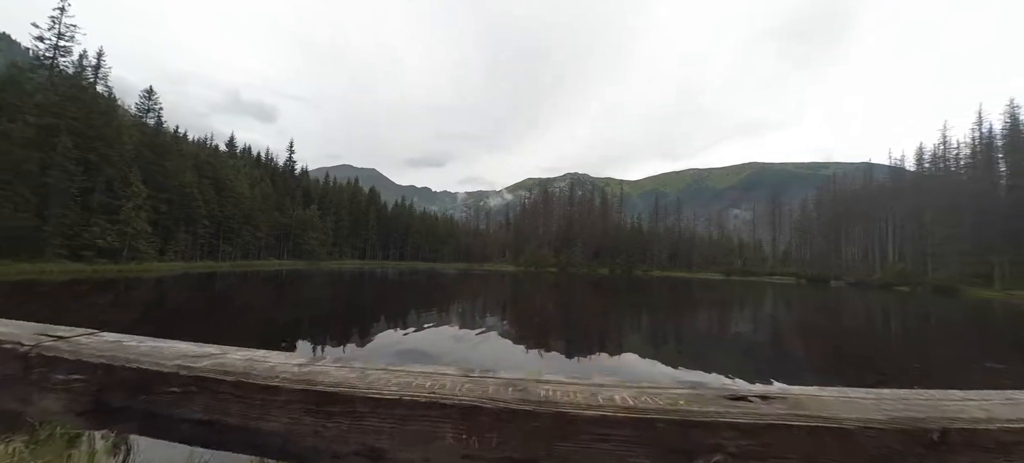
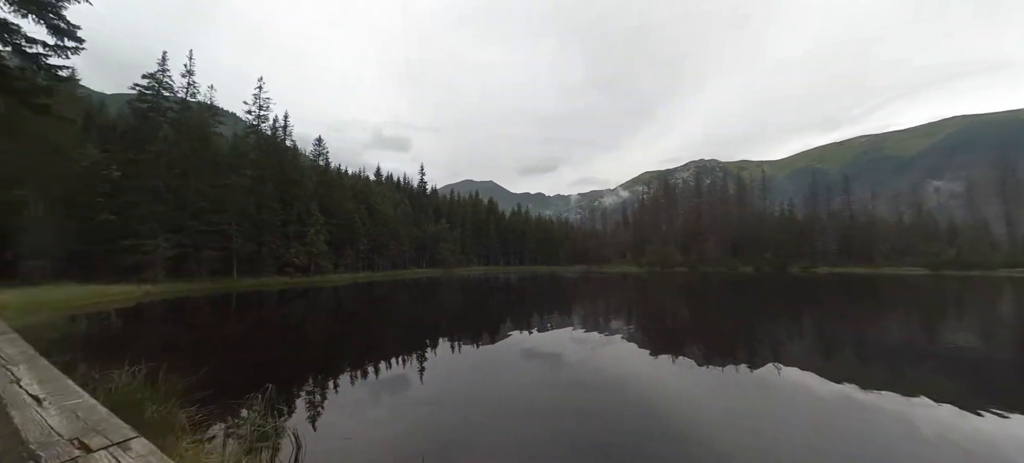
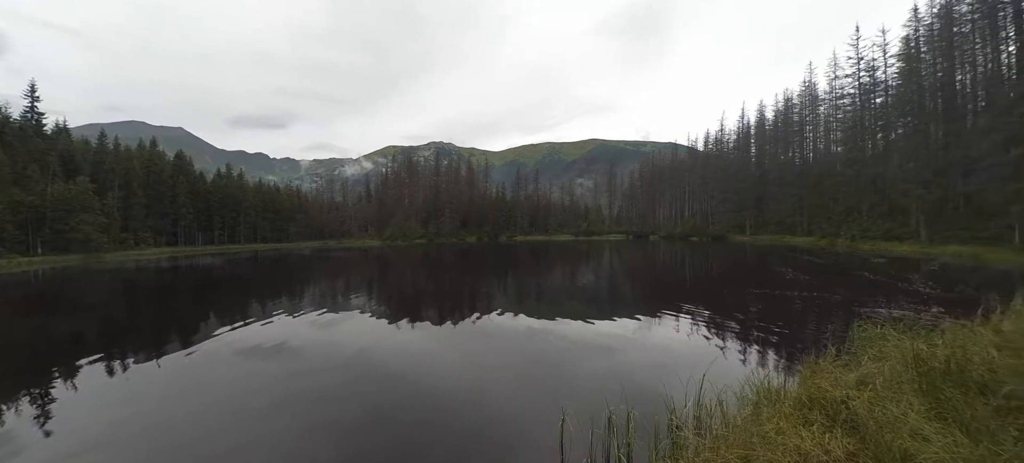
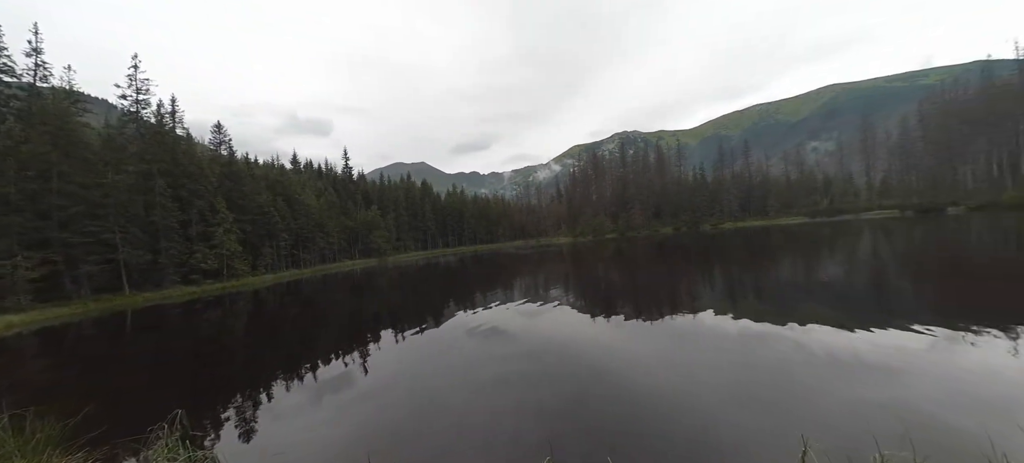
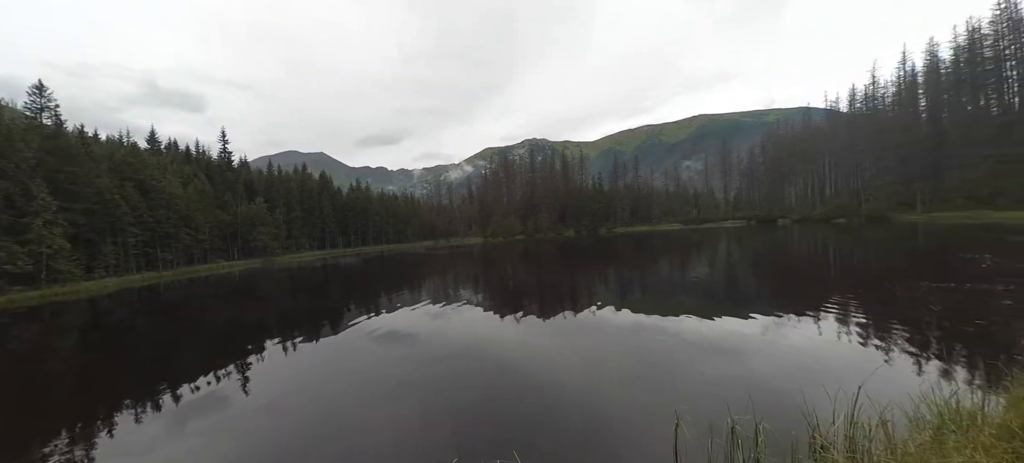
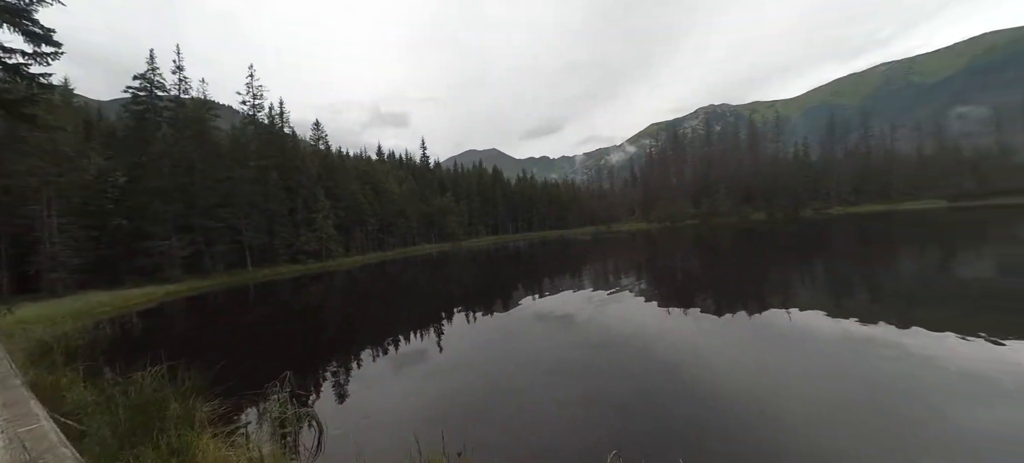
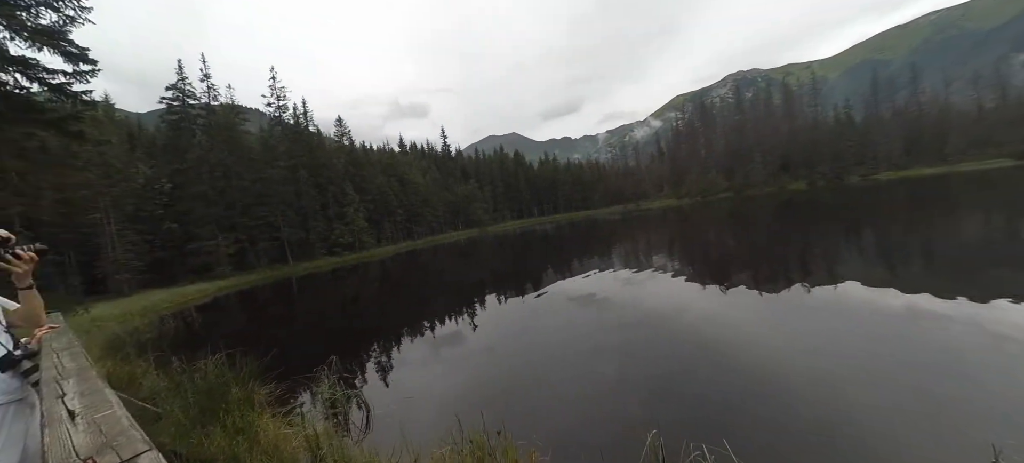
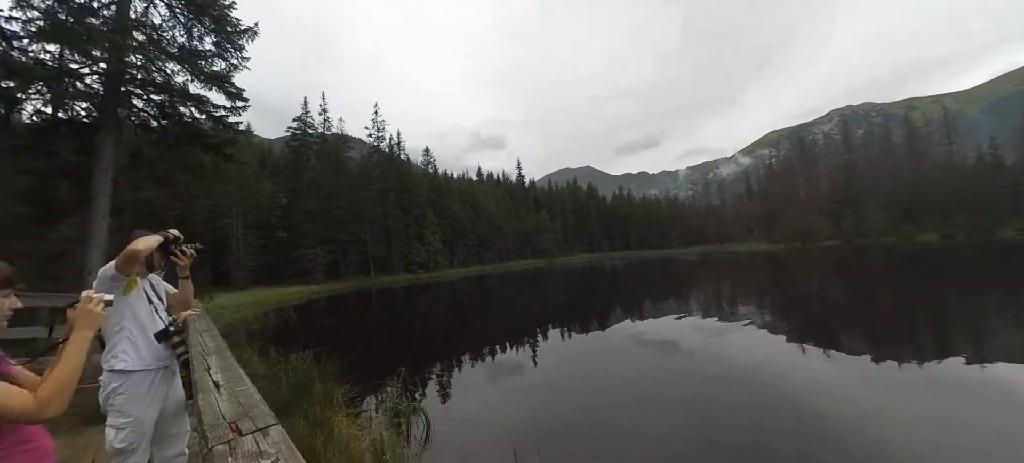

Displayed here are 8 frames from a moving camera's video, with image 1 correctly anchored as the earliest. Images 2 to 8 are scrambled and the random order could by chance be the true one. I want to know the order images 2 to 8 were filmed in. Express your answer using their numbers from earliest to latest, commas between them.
2, 8, 6, 7, 4, 5, 3
